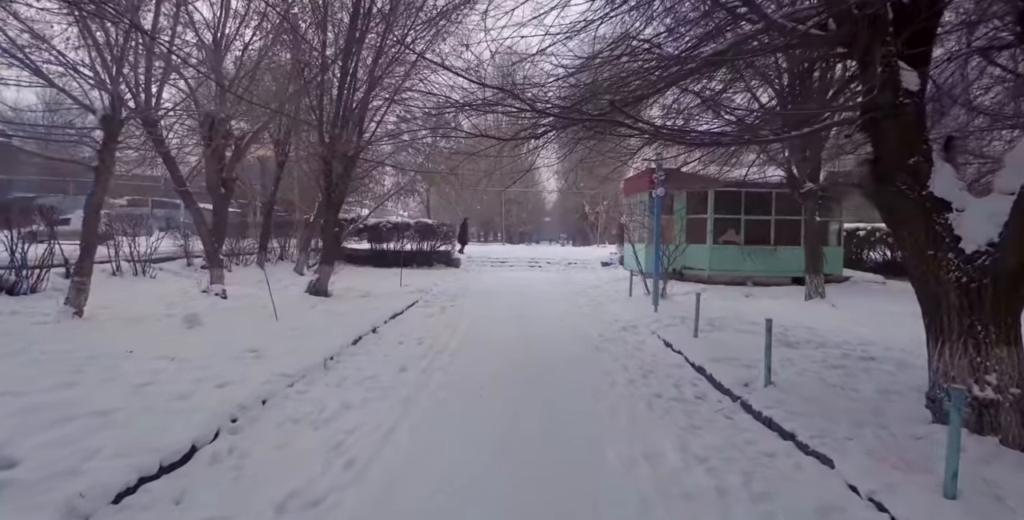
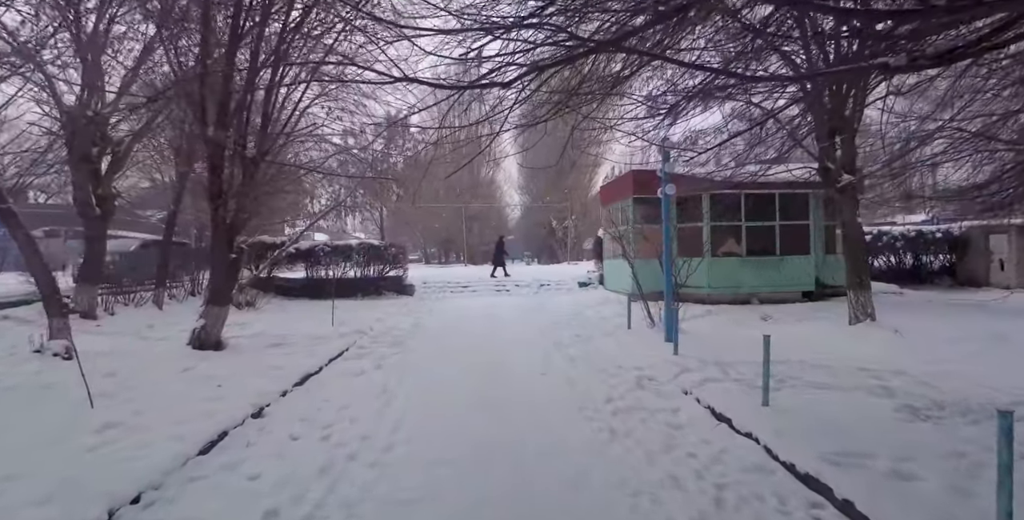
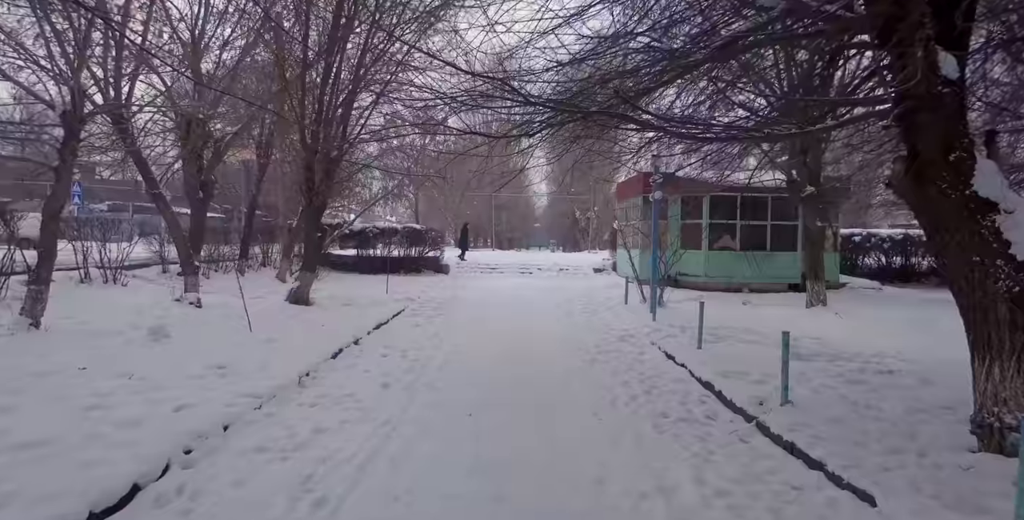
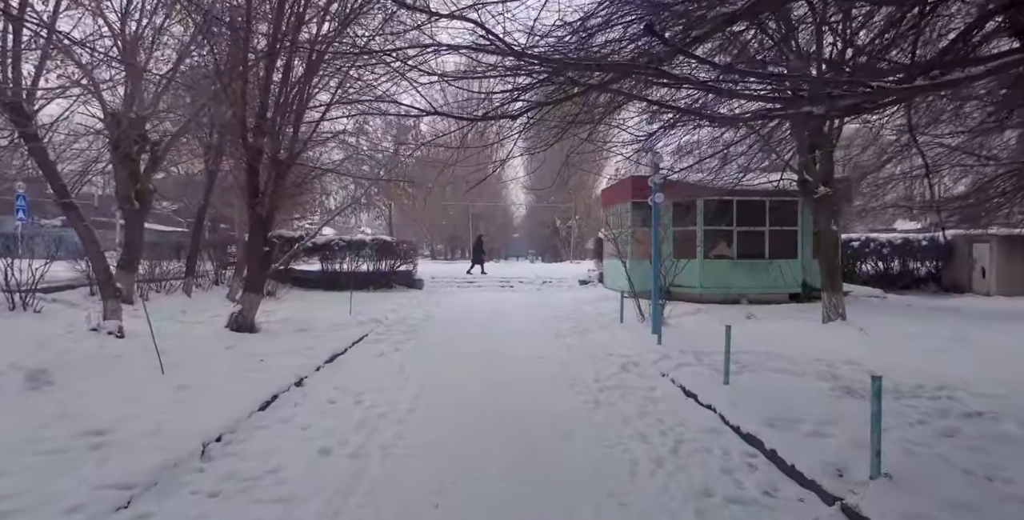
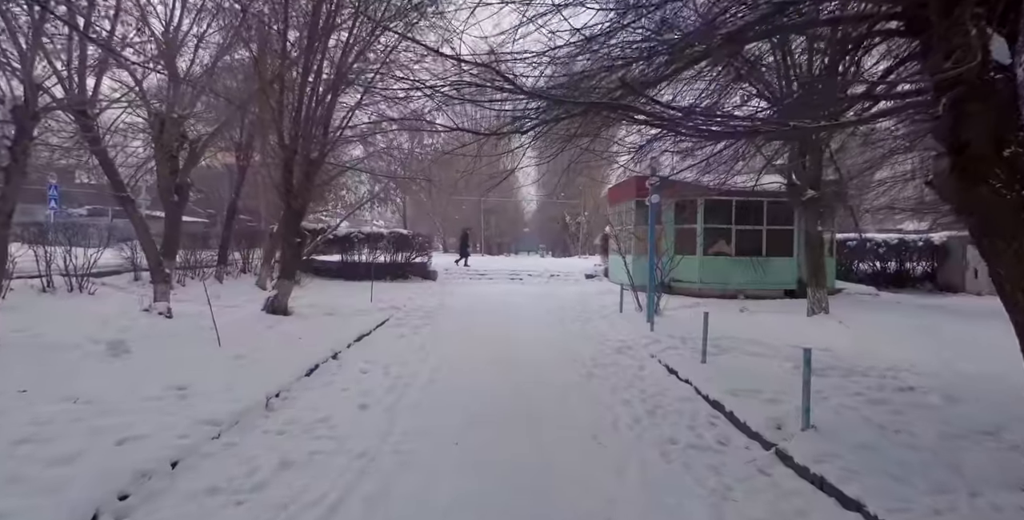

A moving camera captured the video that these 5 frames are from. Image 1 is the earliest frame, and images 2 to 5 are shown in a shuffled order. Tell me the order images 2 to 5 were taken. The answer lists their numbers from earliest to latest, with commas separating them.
3, 5, 4, 2
